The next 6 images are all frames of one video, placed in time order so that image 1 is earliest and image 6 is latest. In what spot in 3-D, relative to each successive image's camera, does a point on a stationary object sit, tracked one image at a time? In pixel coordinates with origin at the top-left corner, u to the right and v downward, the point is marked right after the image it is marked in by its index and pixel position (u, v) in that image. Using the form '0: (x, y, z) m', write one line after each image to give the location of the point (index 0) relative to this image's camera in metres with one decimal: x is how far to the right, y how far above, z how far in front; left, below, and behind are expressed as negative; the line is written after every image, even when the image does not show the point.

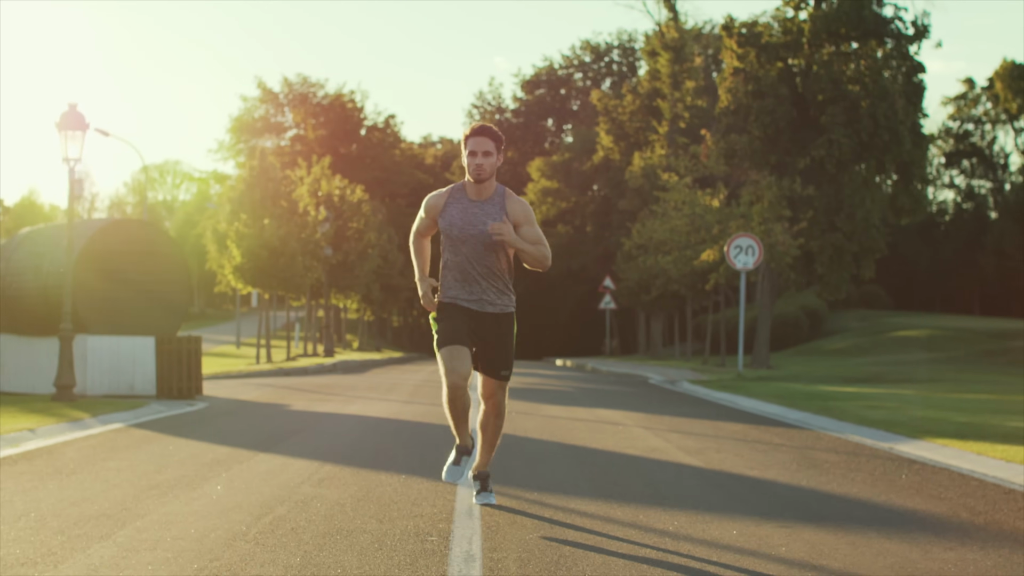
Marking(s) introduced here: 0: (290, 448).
0: (-1.9, -1.3, +10.0) m
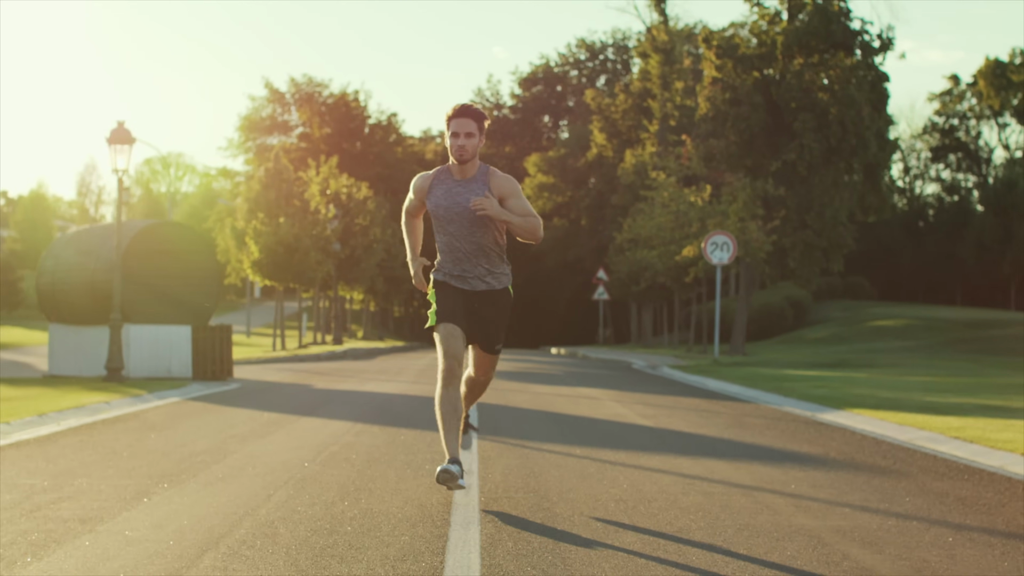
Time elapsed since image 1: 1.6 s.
0: (-1.9, -1.3, +12.4) m
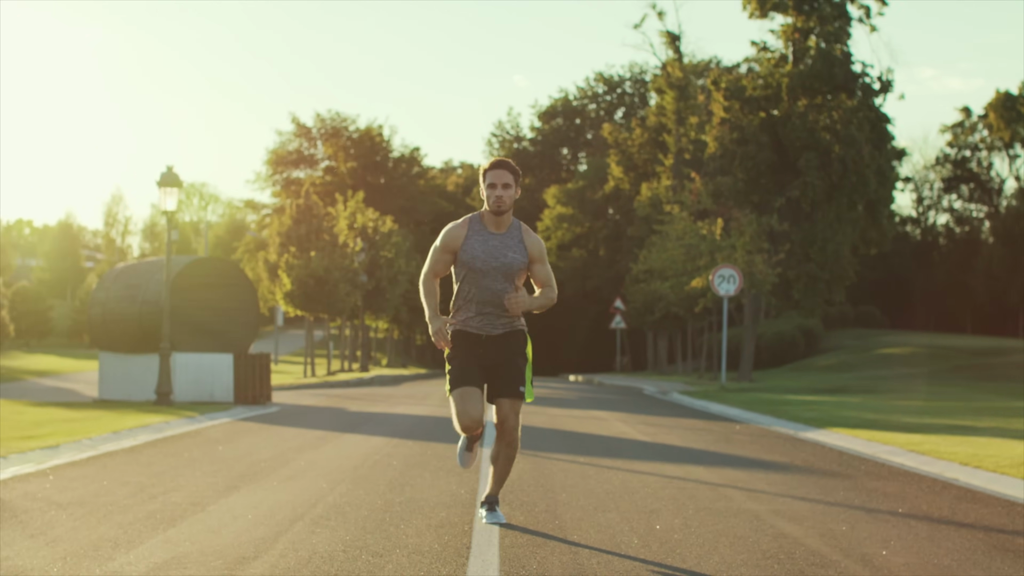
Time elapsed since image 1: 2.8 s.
0: (-1.8, -1.7, +14.0) m
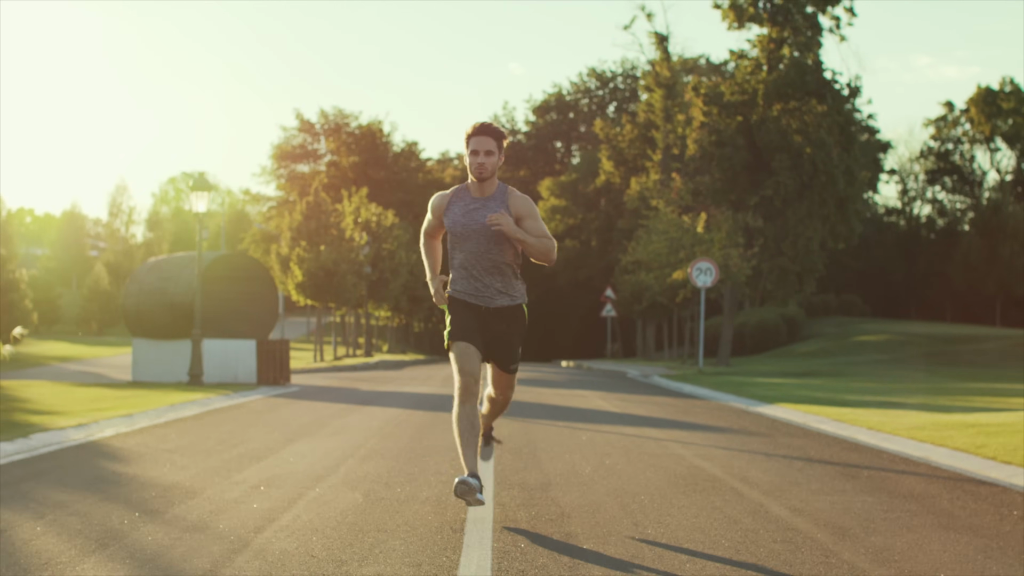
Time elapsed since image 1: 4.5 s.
0: (-1.8, -1.6, +16.6) m
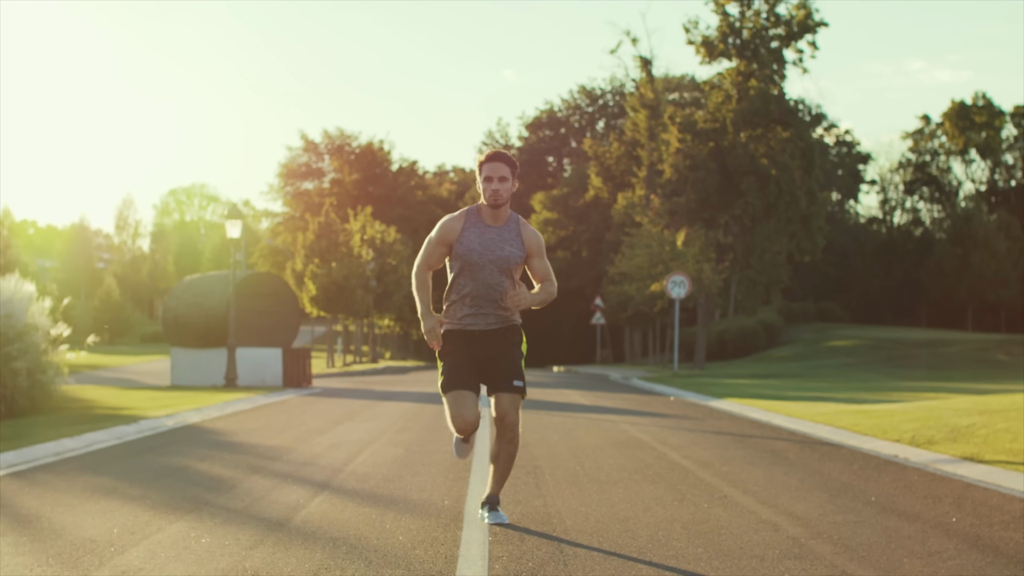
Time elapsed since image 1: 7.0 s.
0: (-2.0, -1.9, +20.2) m
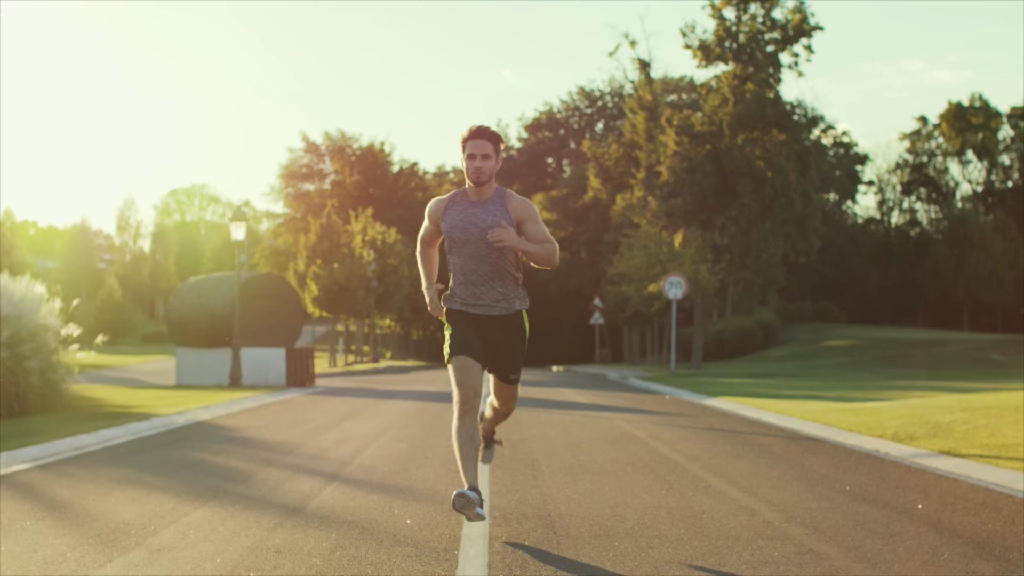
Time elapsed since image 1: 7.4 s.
0: (-2.0, -1.9, +20.7) m
